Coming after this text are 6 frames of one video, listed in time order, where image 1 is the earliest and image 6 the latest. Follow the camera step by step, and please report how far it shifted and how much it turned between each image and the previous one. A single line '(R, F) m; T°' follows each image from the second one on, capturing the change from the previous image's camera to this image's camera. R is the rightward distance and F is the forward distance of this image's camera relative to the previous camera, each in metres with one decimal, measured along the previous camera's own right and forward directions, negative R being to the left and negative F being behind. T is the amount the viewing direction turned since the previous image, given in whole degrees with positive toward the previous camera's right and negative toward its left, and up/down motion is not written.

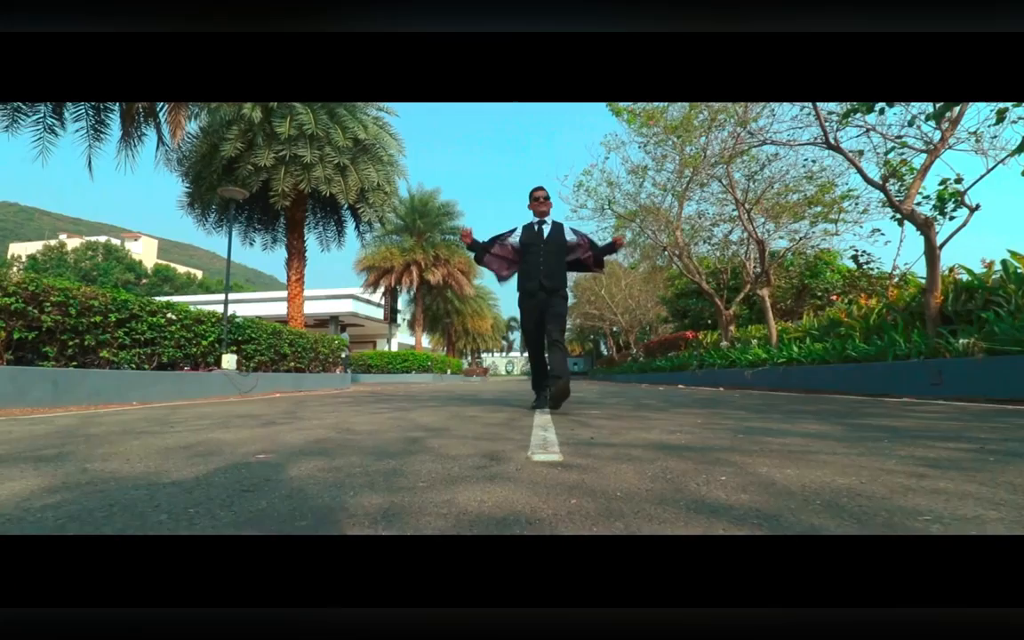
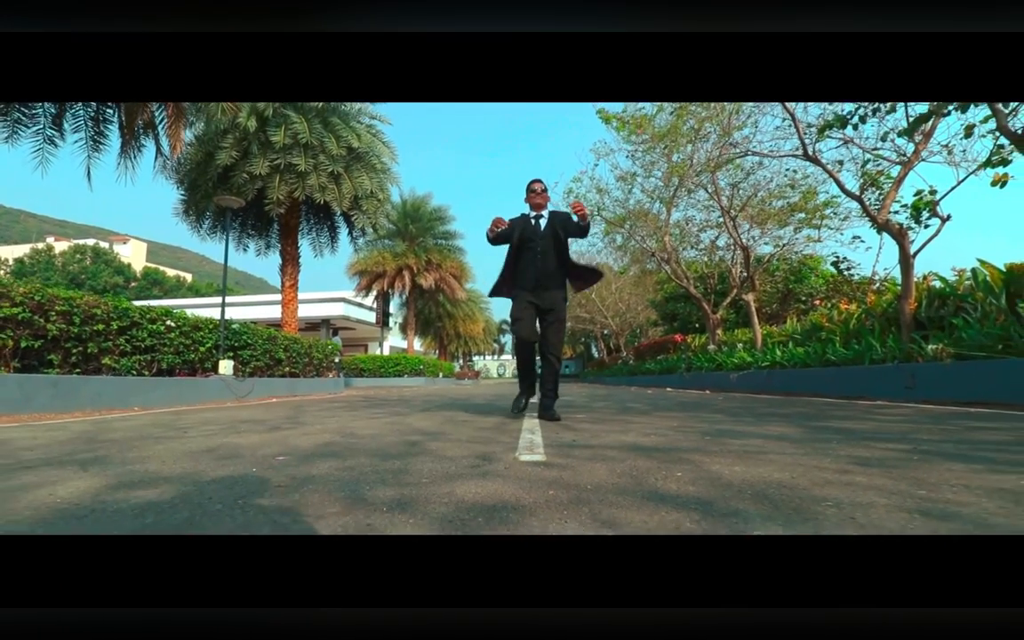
(0.0, -0.2) m; +1°
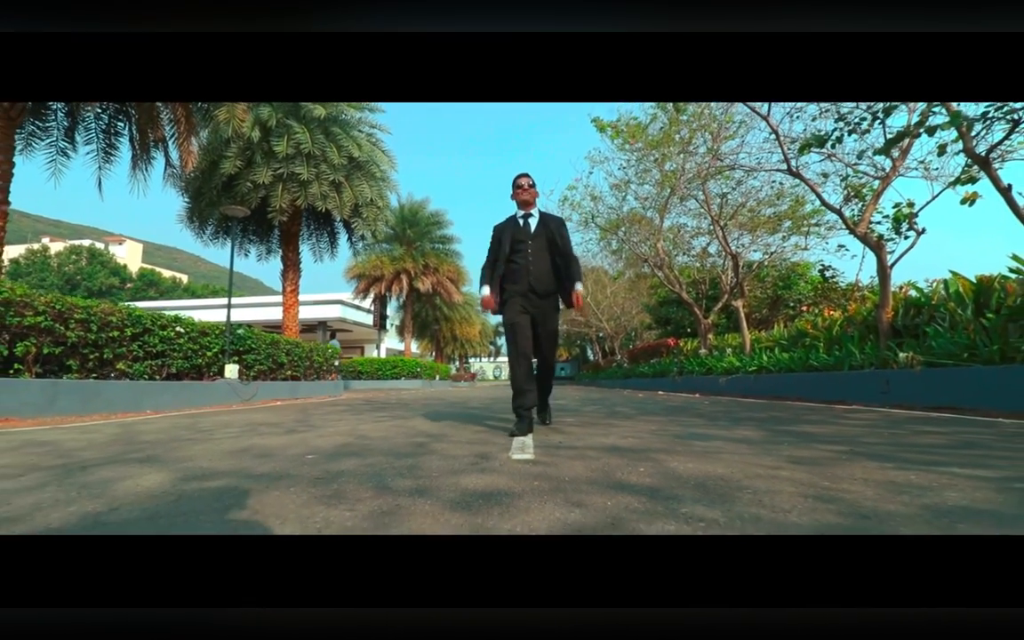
(0.0, -0.3) m; 0°
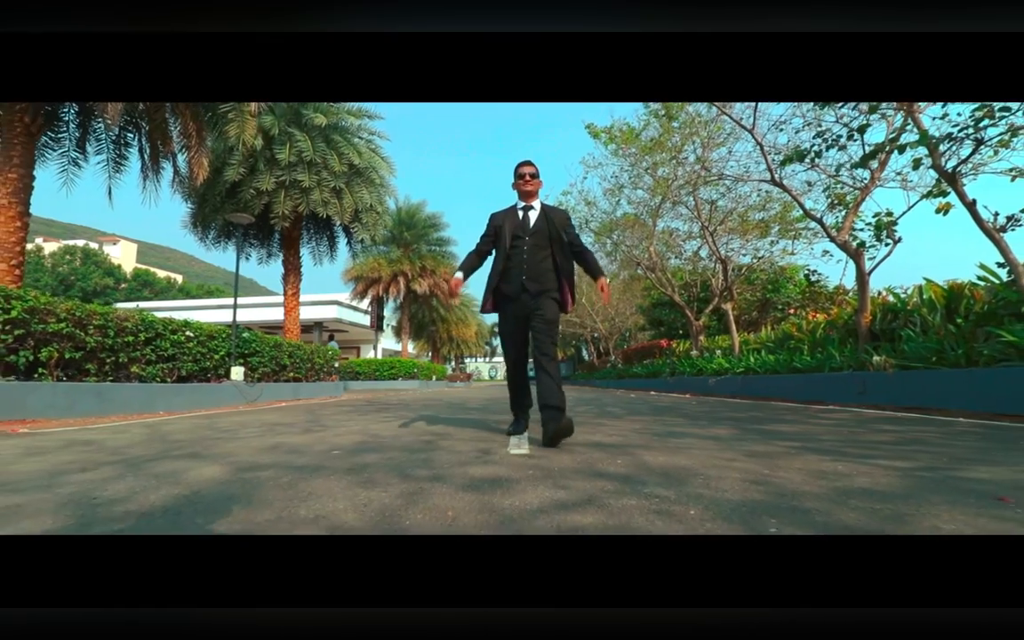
(0.0, -0.4) m; 0°
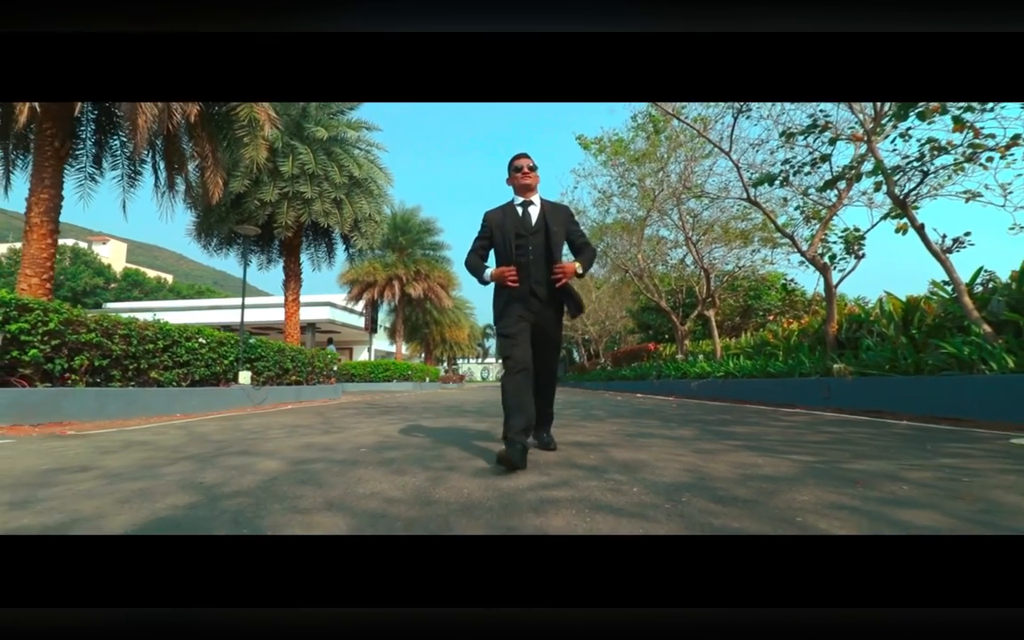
(0.0, -0.6) m; +1°
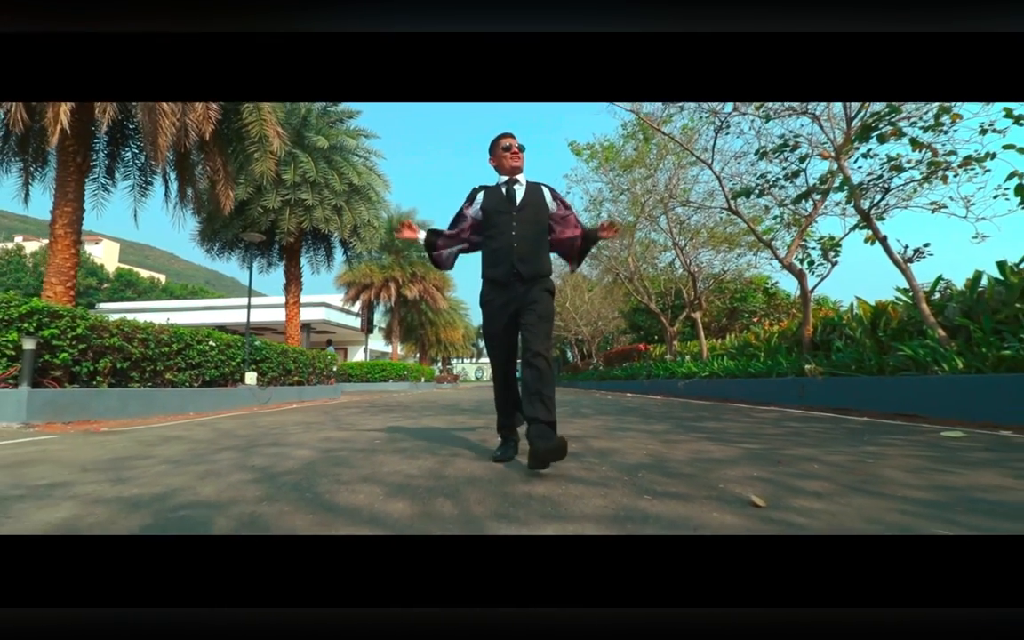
(0.0, -0.5) m; 0°
